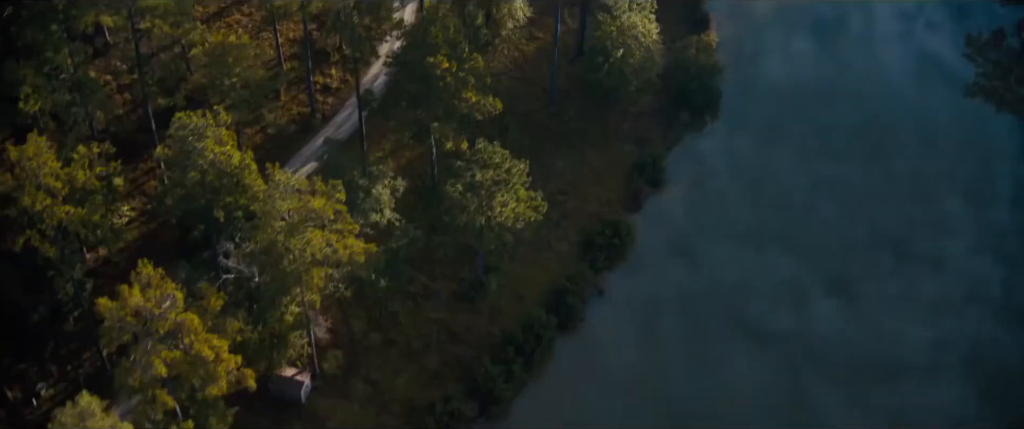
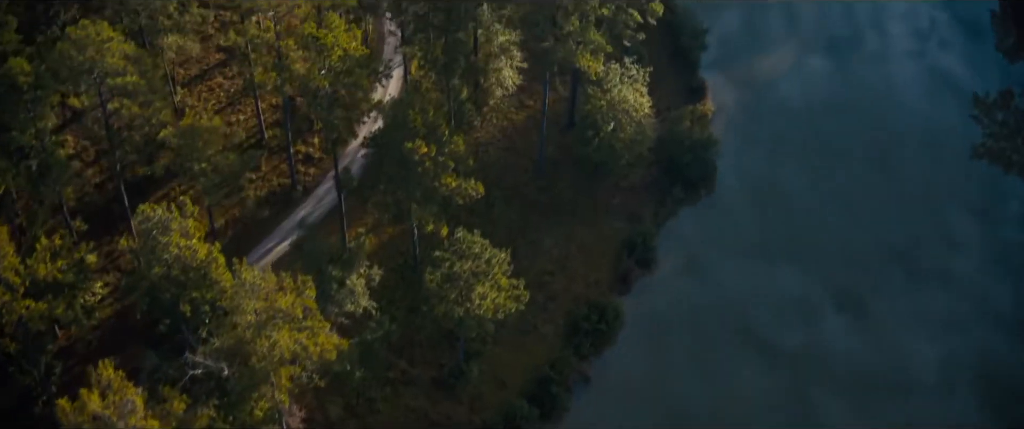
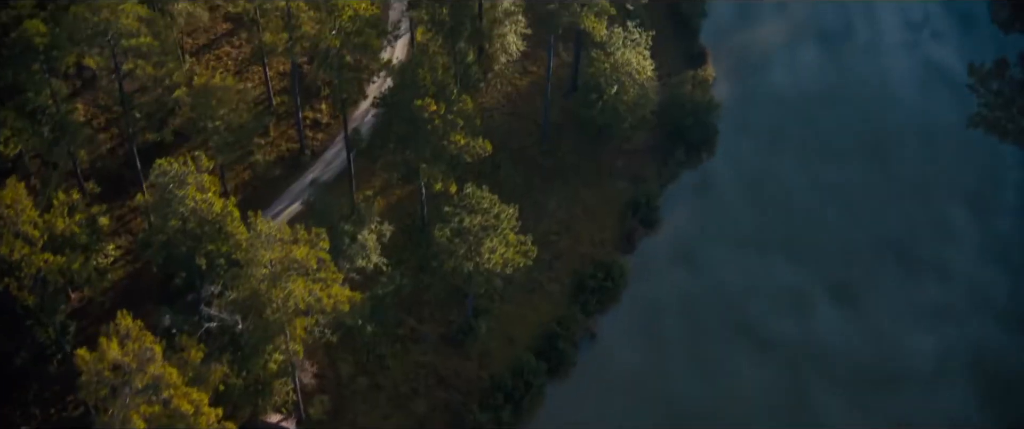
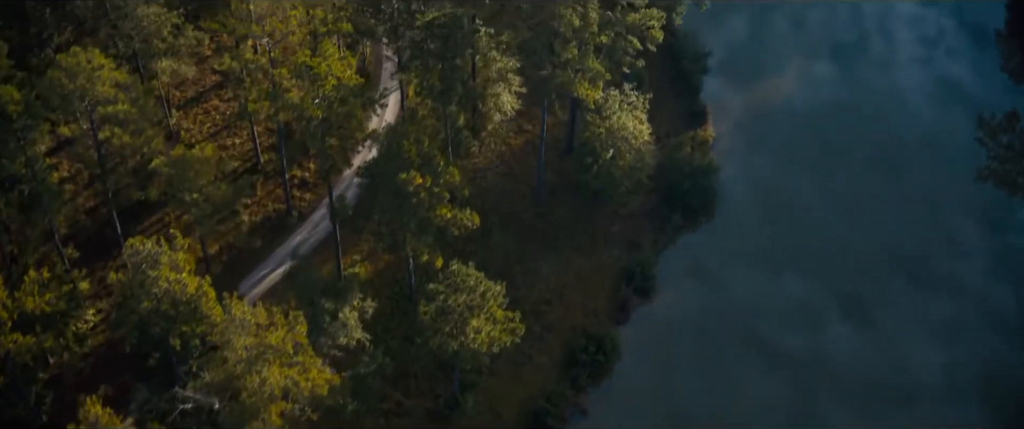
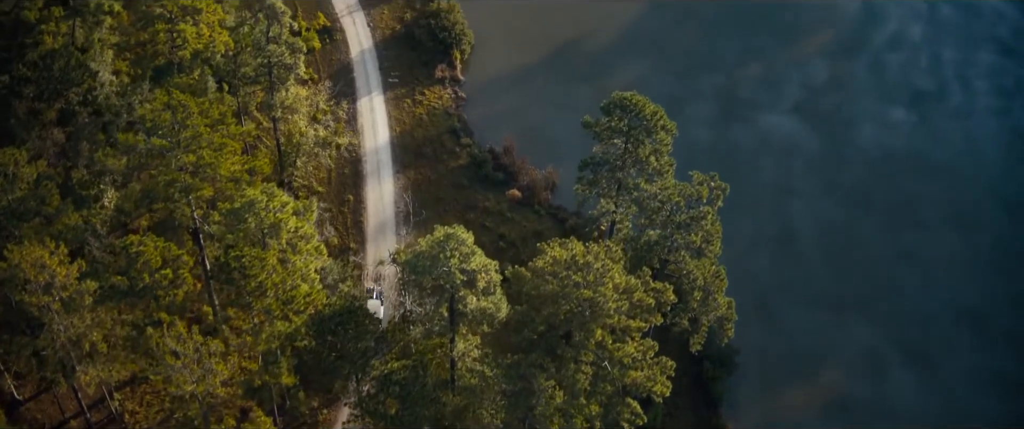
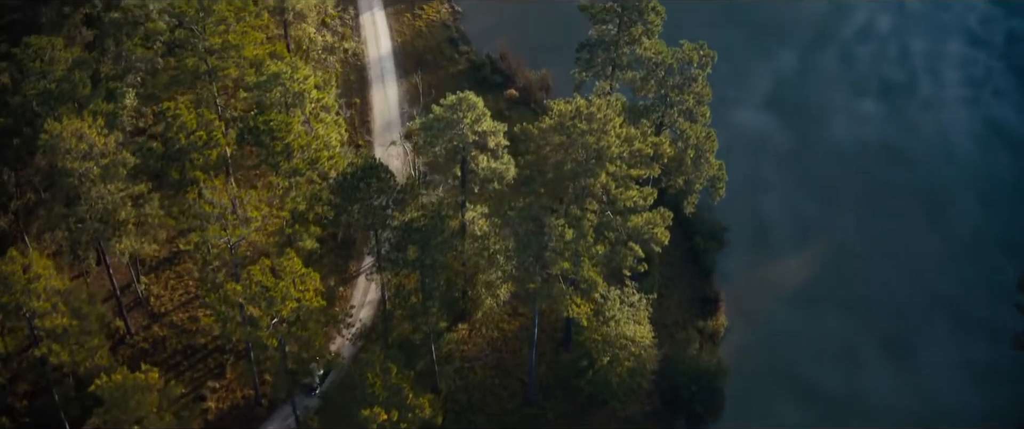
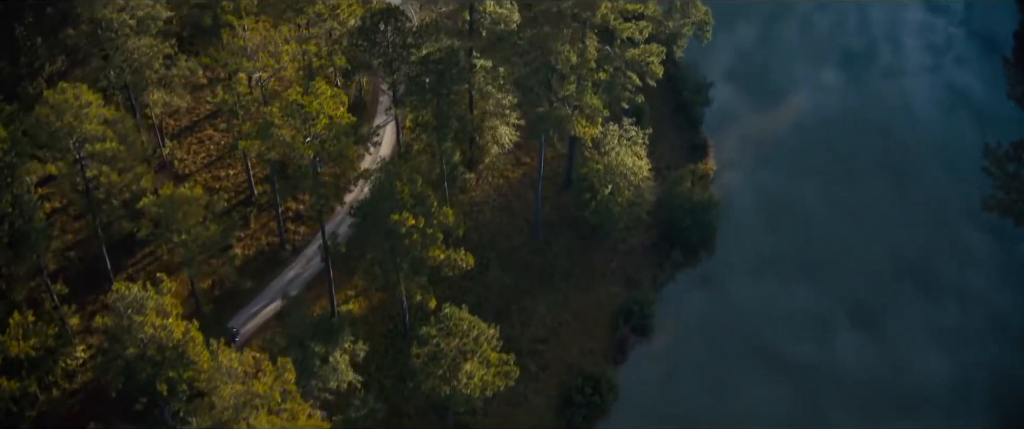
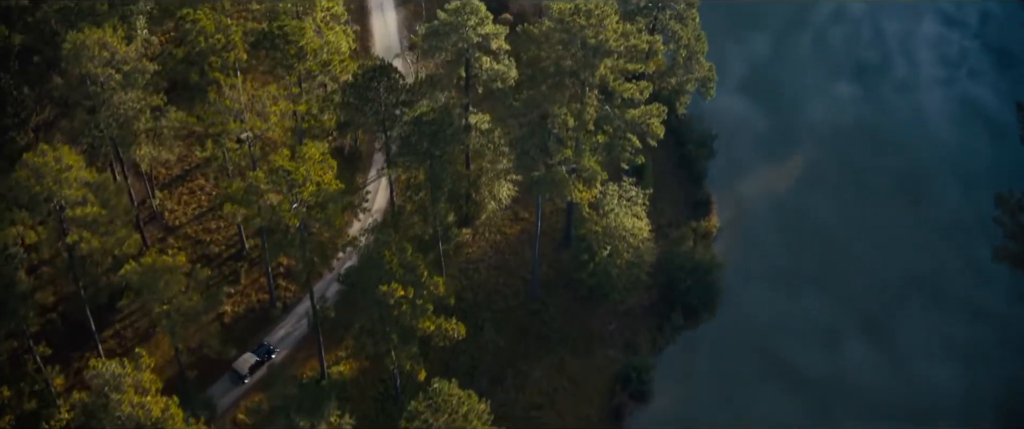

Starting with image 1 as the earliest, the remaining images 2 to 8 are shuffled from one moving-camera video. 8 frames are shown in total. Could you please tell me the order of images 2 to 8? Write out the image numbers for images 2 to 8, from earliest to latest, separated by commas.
3, 2, 4, 7, 8, 6, 5
